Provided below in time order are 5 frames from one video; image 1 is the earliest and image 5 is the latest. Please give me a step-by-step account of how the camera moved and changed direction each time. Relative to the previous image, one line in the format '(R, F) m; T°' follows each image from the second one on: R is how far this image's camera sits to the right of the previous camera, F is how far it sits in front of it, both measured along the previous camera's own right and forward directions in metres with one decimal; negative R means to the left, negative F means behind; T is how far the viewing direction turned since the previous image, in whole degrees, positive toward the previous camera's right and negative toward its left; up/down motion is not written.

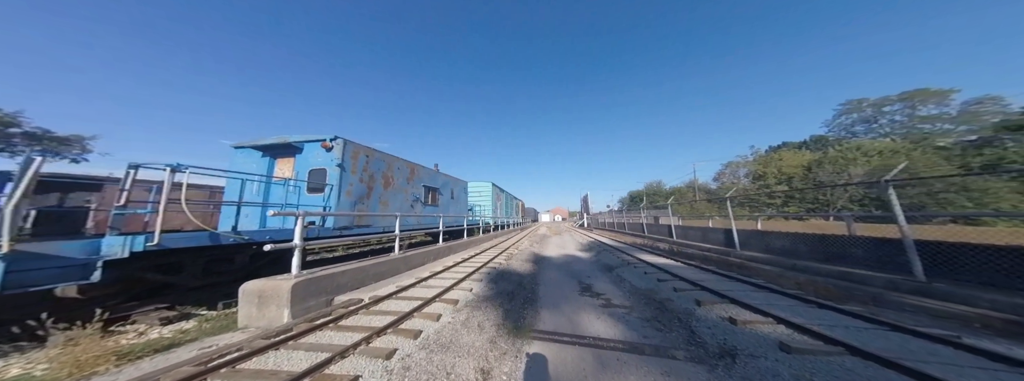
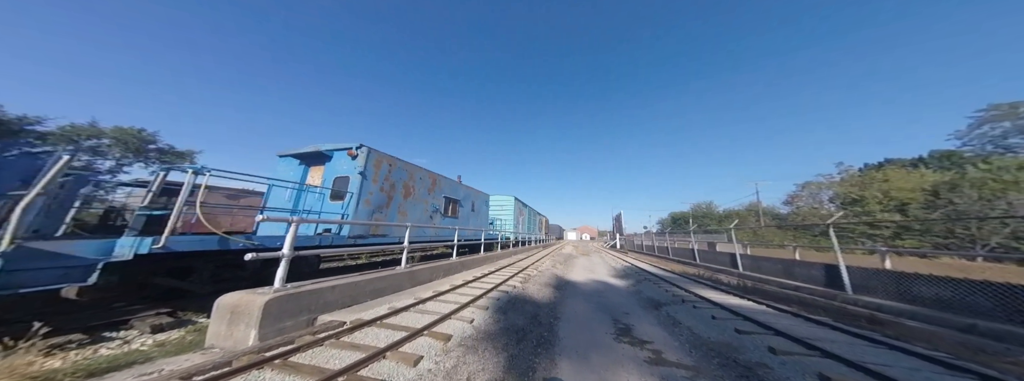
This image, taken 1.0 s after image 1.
(+0.3, +0.8) m; -9°
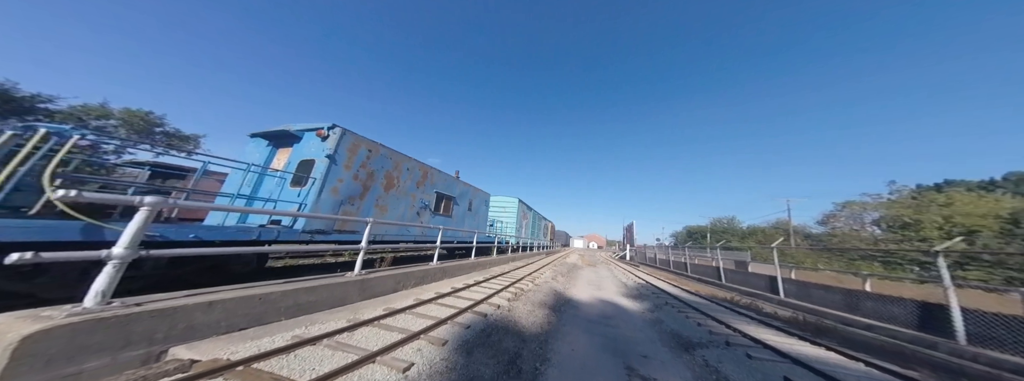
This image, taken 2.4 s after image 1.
(+0.4, +1.2) m; -3°
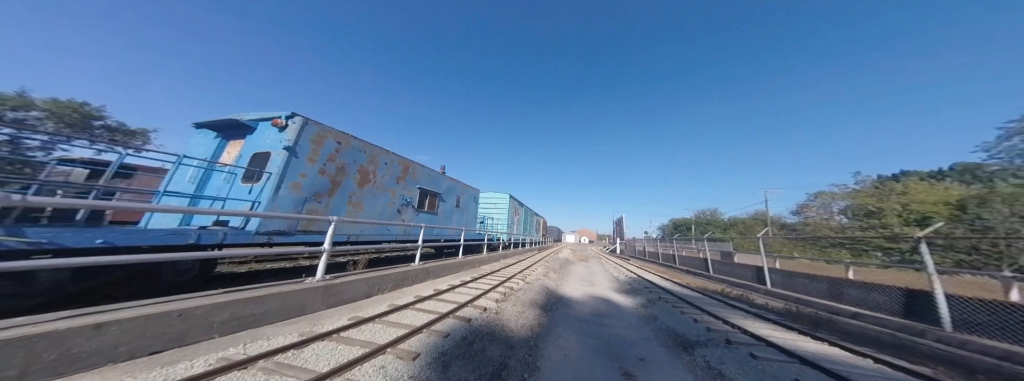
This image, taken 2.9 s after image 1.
(+0.1, +0.4) m; +3°
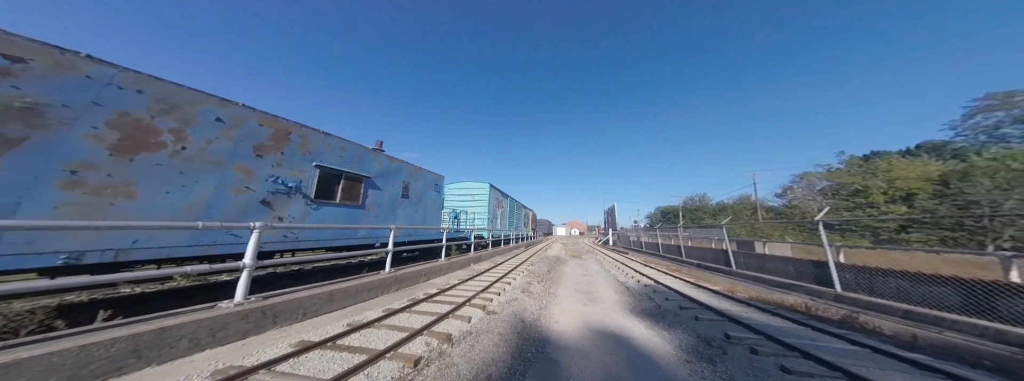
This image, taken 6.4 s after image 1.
(+0.8, +3.0) m; +3°
